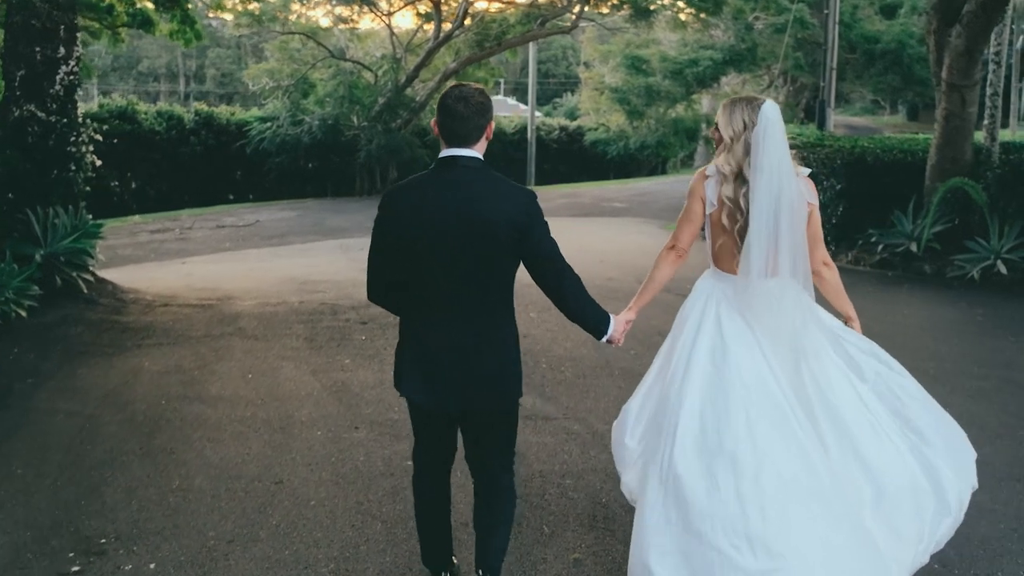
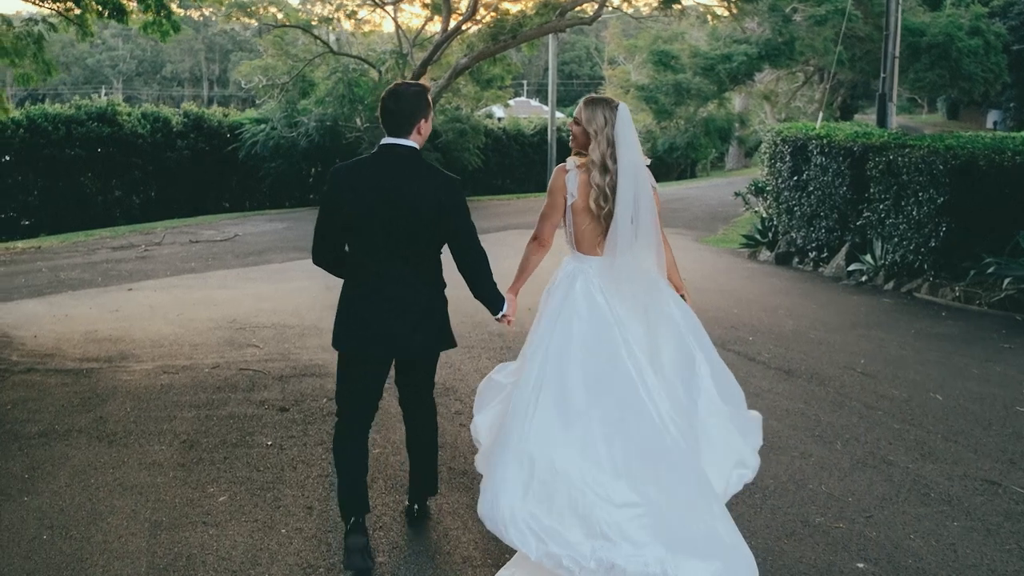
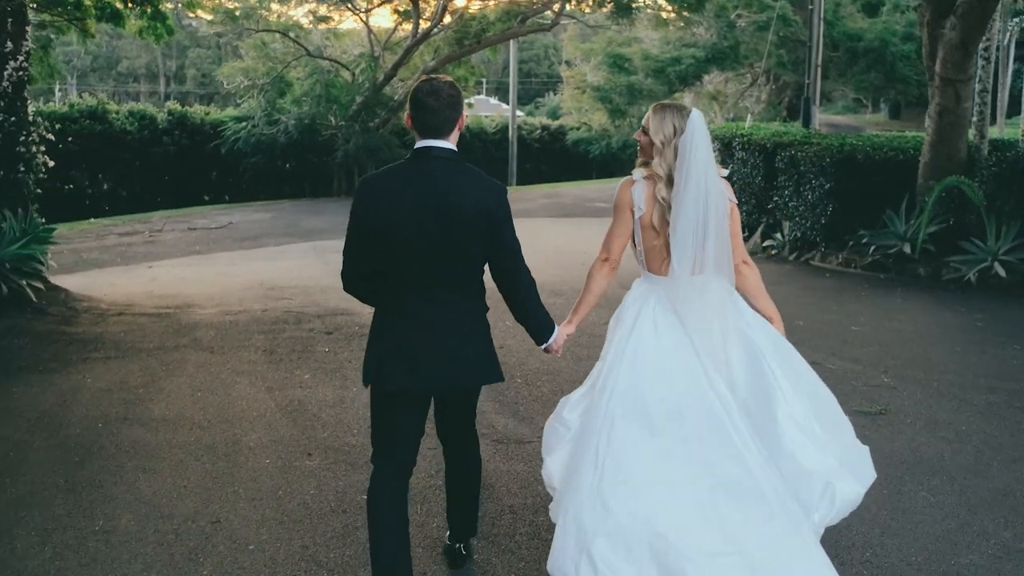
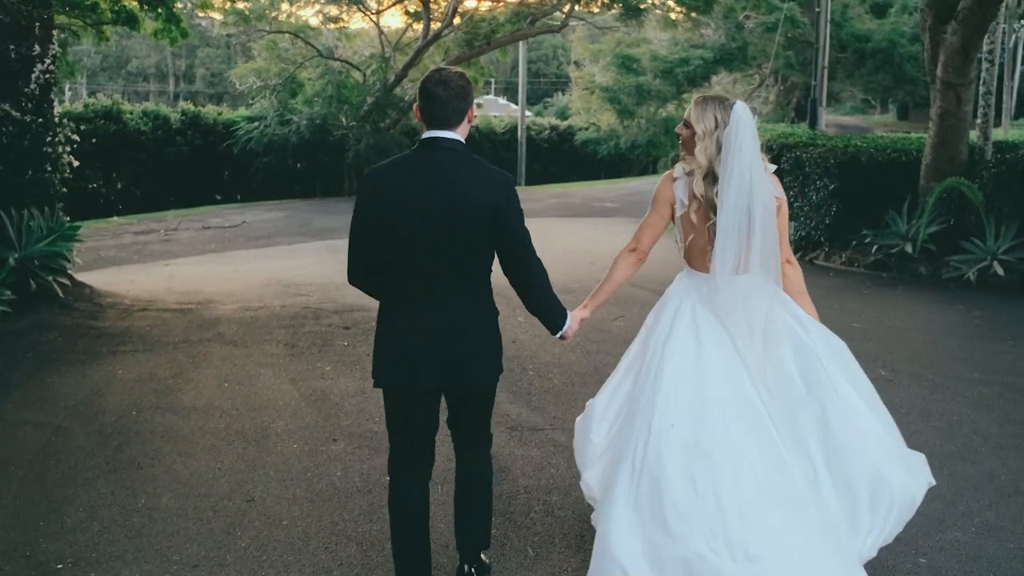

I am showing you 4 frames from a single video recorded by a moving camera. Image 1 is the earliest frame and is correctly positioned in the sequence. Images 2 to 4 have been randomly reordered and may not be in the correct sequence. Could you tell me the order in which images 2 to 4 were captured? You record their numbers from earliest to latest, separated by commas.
4, 3, 2
